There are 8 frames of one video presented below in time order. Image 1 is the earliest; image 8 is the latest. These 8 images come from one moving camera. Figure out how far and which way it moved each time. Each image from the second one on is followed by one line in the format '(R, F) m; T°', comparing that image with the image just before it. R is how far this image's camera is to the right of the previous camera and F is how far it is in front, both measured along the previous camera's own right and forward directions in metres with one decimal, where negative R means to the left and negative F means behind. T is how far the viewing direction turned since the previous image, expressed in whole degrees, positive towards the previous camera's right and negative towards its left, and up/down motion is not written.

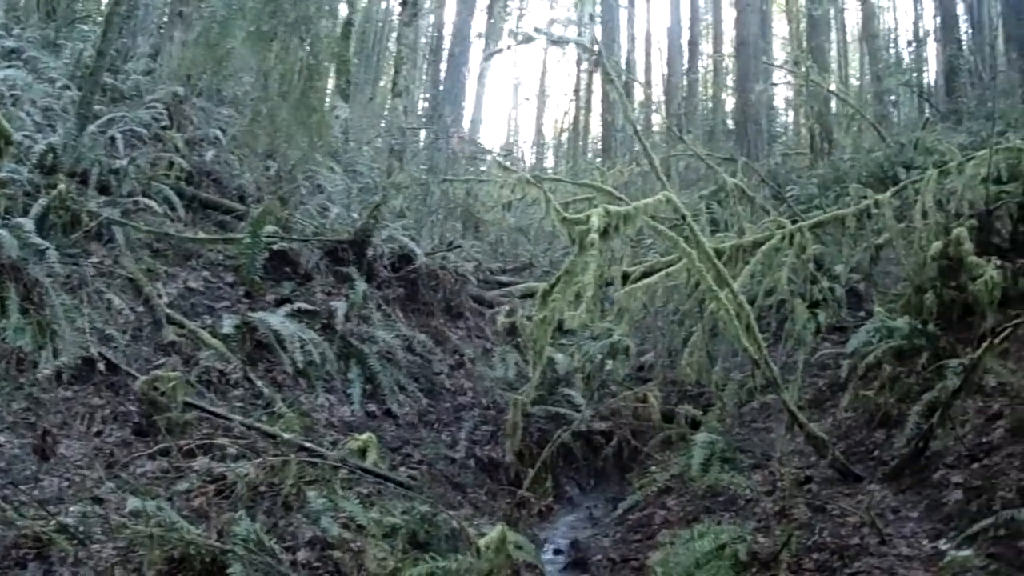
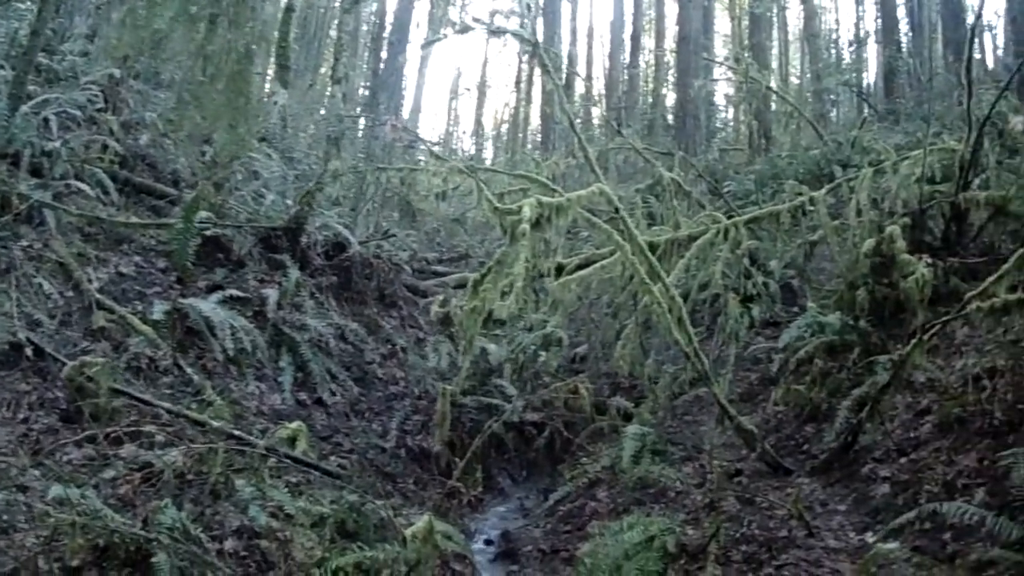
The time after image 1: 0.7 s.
(+0.3, 0.0) m; +2°
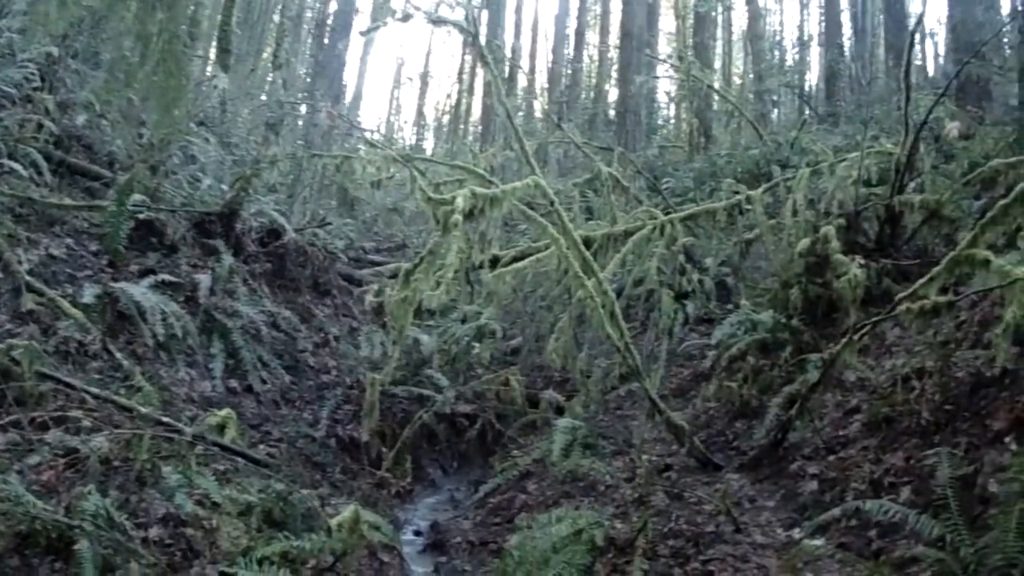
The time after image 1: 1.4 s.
(+0.3, 0.0) m; +2°
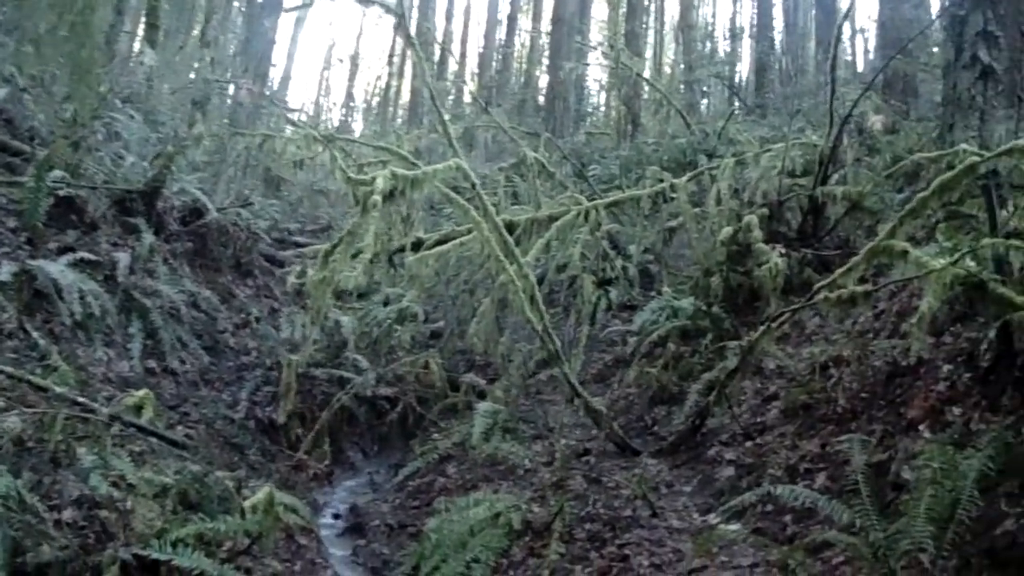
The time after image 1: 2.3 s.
(+0.3, 0.0) m; +2°
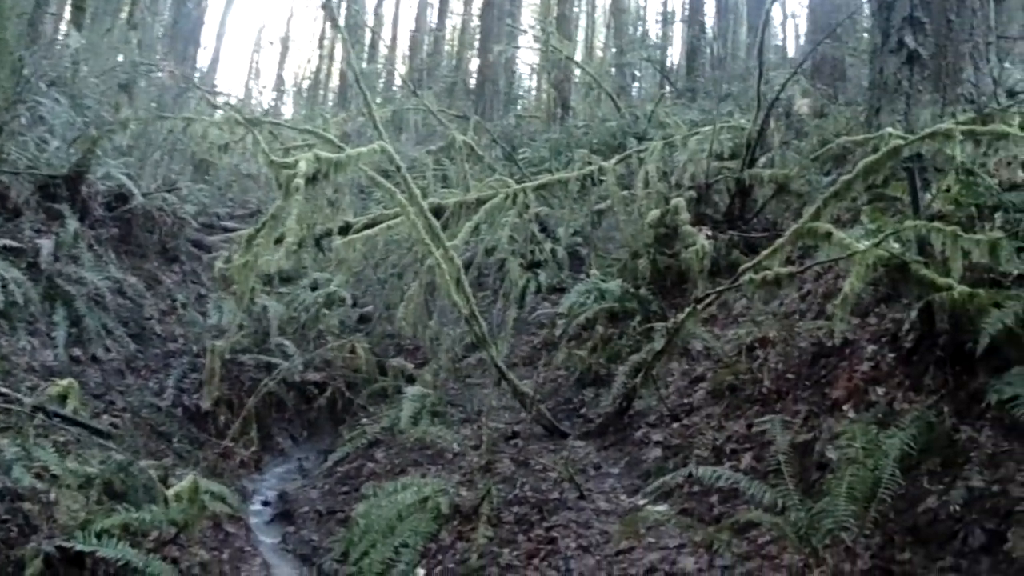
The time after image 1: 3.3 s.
(+0.3, 0.0) m; +2°
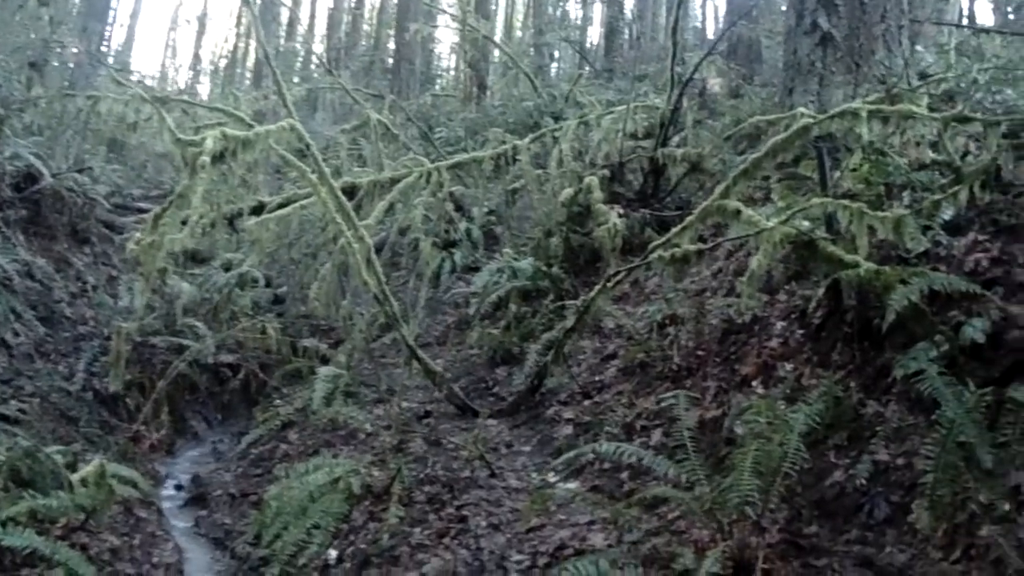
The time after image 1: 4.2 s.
(+0.4, 0.0) m; +2°
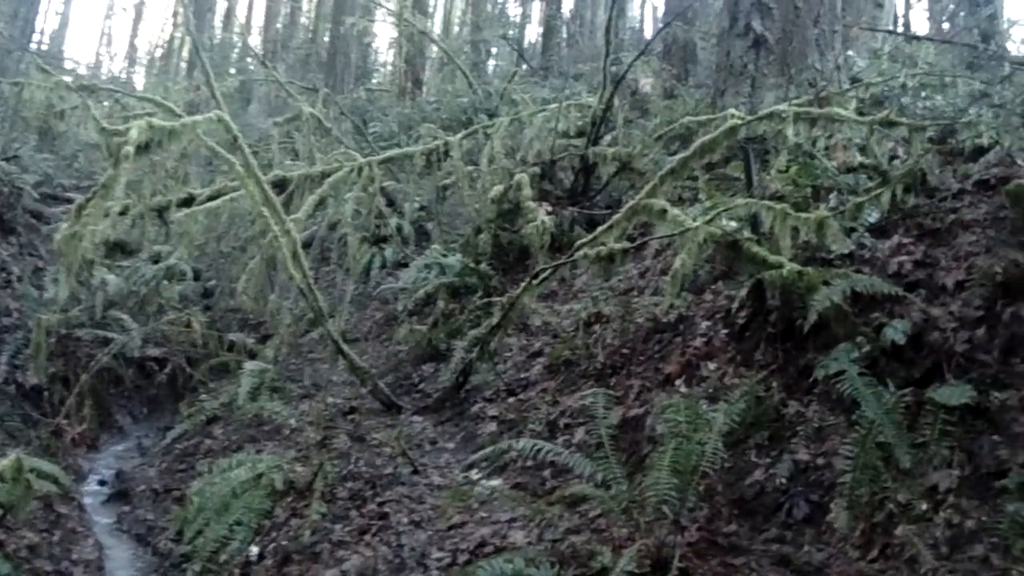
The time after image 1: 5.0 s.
(+0.4, 0.0) m; +2°
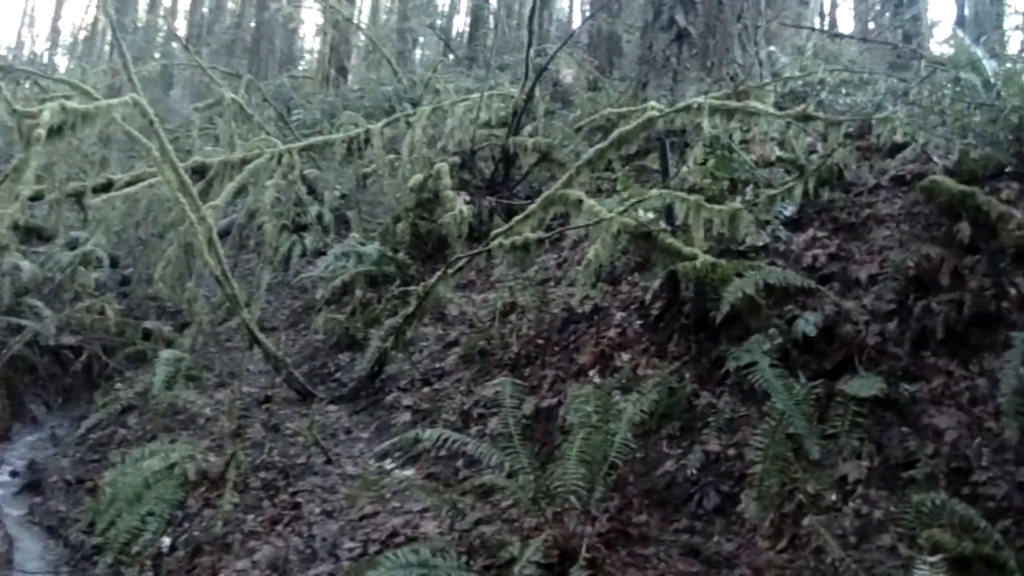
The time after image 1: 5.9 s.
(+0.4, 0.0) m; +2°
